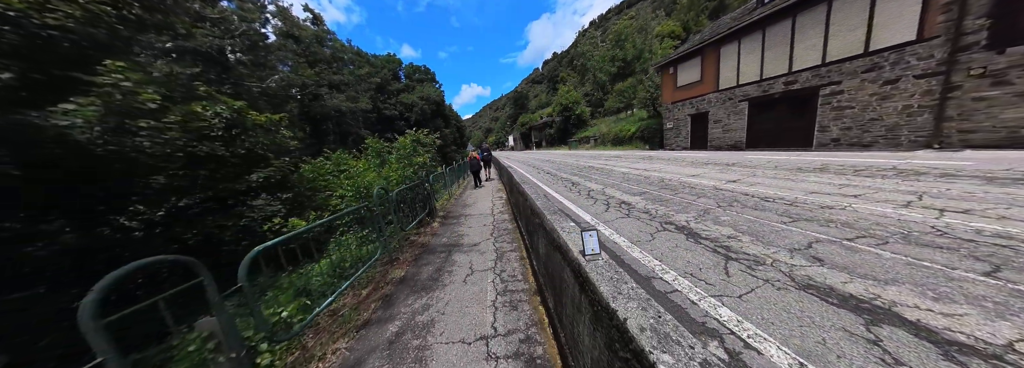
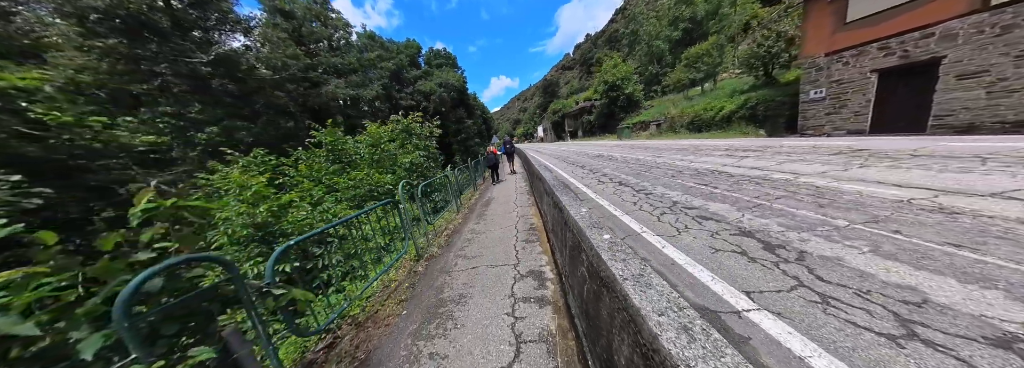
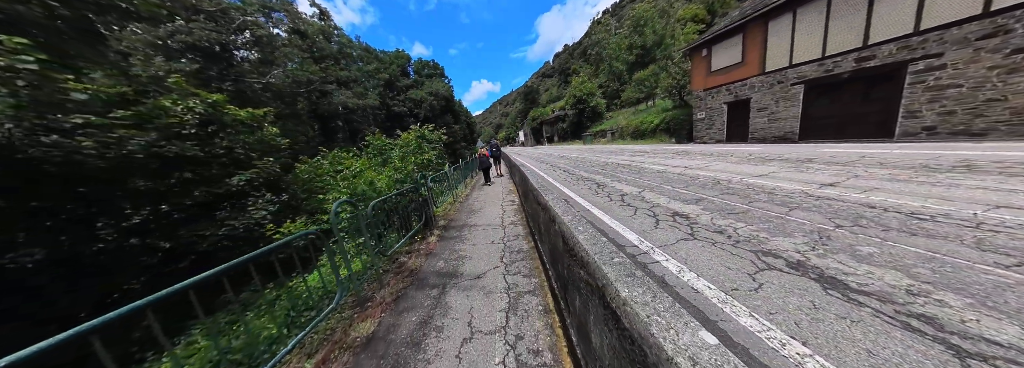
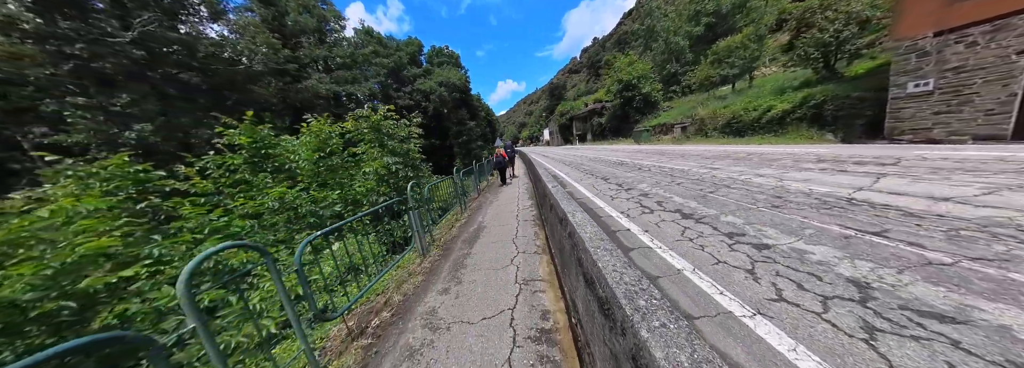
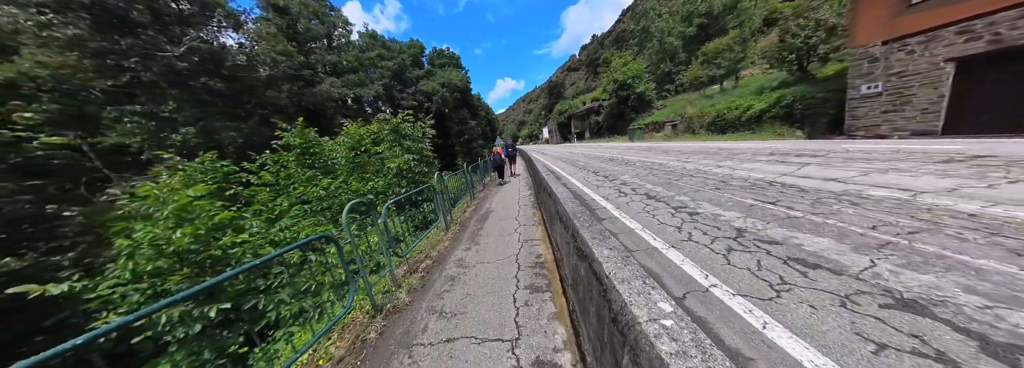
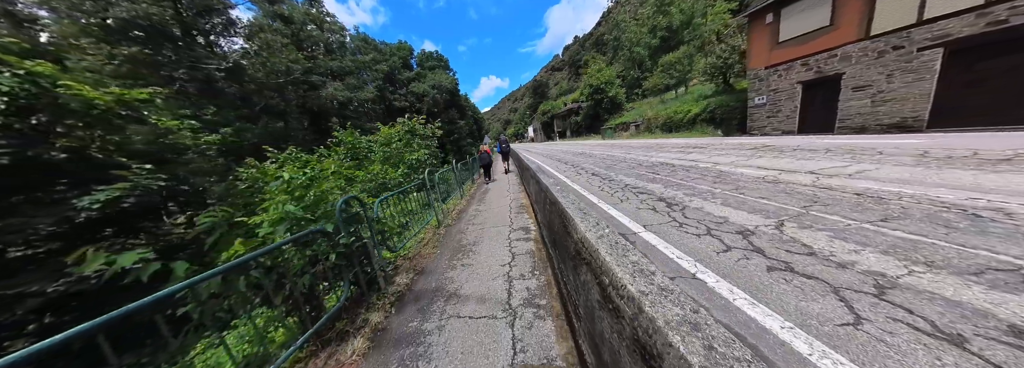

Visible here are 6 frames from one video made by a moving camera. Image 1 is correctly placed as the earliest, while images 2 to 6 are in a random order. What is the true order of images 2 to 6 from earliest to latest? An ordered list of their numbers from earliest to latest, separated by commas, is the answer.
3, 6, 2, 5, 4
